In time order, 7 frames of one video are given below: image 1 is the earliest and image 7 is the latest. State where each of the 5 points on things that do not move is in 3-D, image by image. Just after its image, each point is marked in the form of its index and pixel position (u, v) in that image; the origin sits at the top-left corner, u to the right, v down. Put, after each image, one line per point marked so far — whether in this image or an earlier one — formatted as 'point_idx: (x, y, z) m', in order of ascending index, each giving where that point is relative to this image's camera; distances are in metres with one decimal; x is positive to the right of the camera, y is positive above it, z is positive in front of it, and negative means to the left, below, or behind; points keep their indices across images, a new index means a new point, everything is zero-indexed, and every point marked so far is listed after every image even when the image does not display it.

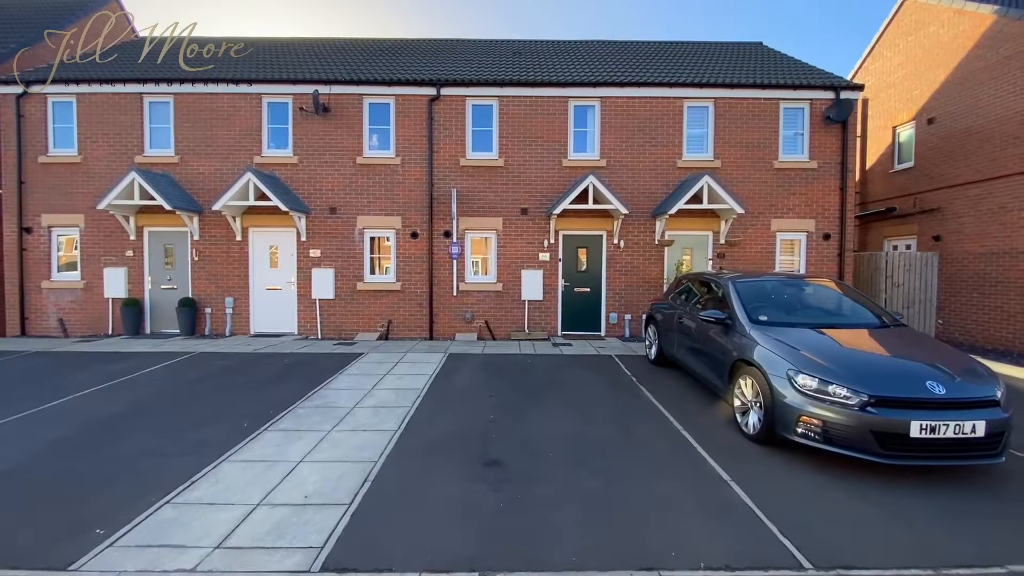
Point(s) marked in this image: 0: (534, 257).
0: (+0.5, +0.7, +10.1) m
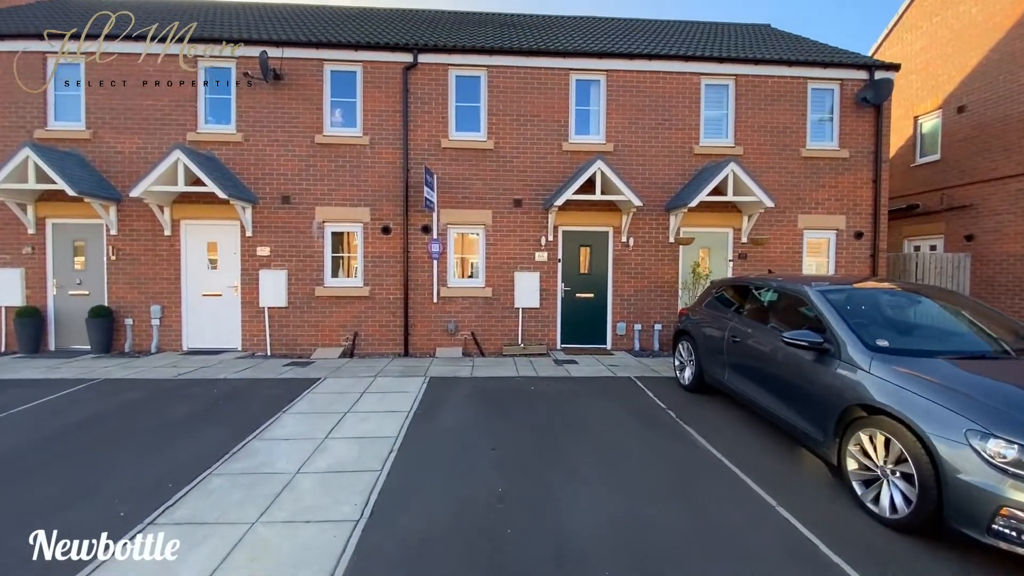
0: (+0.3, +0.6, +8.5) m
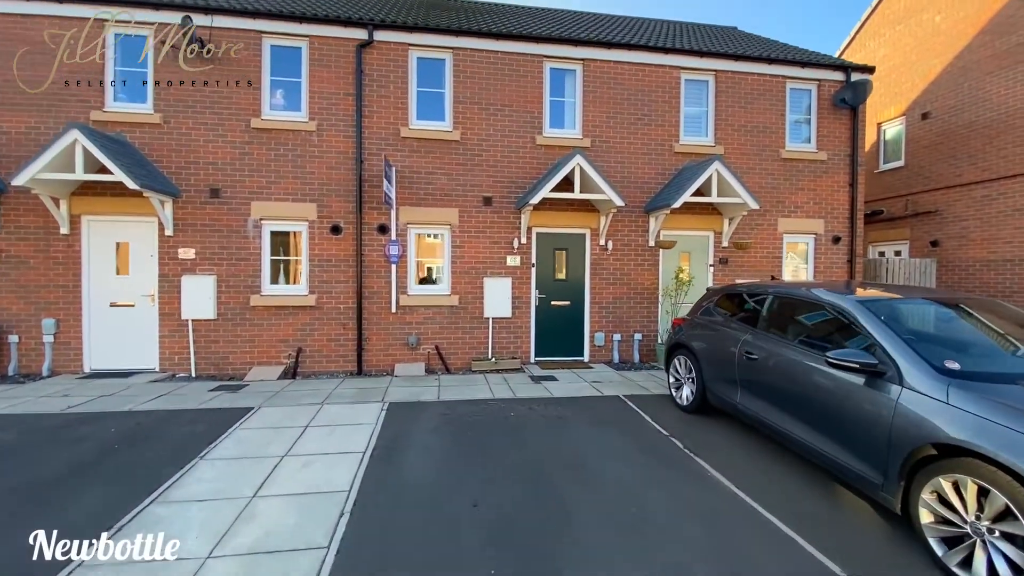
0: (-0.2, +0.4, +7.7) m
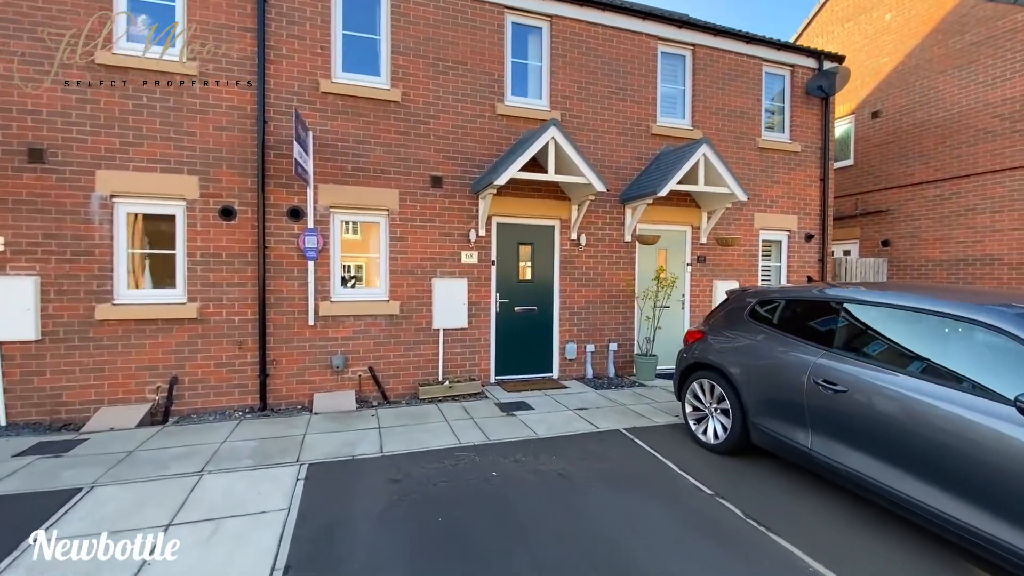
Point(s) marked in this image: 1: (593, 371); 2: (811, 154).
0: (-0.8, +0.4, +6.1) m
1: (+1.1, -1.2, +6.8) m
2: (+5.2, +2.3, +8.2) m
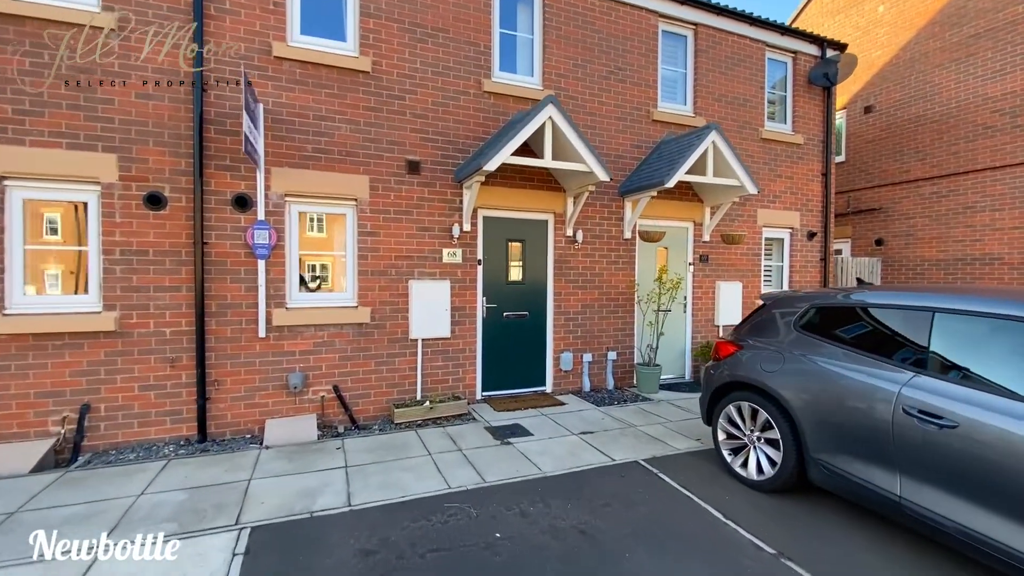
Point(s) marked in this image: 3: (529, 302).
0: (-0.9, +0.4, +5.3) m
1: (+1.0, -1.2, +6.0) m
2: (+4.9, +2.3, +7.7) m
3: (+0.2, -0.2, +5.8) m
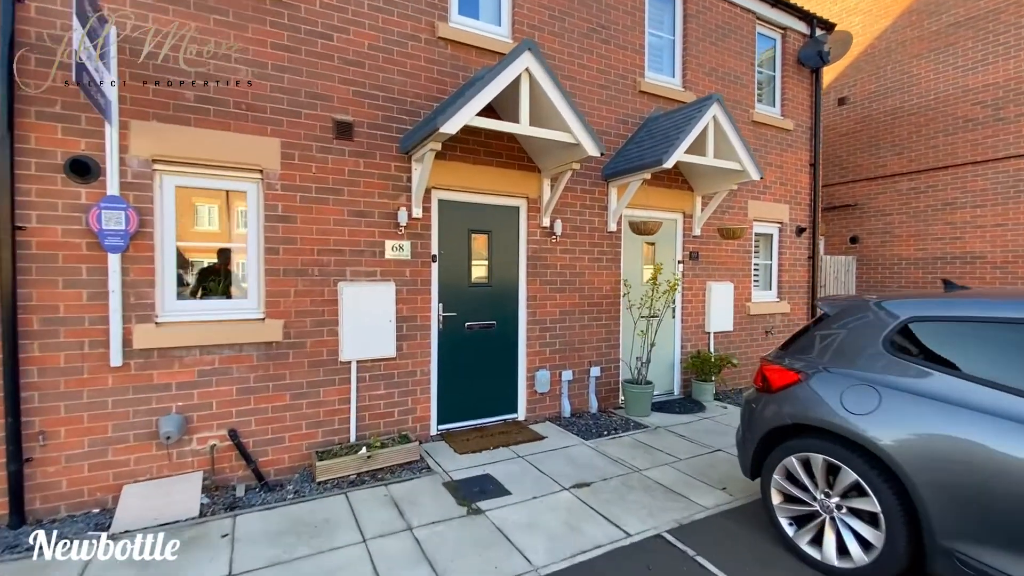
0: (-1.2, +0.3, +4.0) m
1: (+0.6, -1.3, +5.0) m
2: (+4.3, +2.3, +7.1) m
3: (-0.1, -0.2, +4.6) m
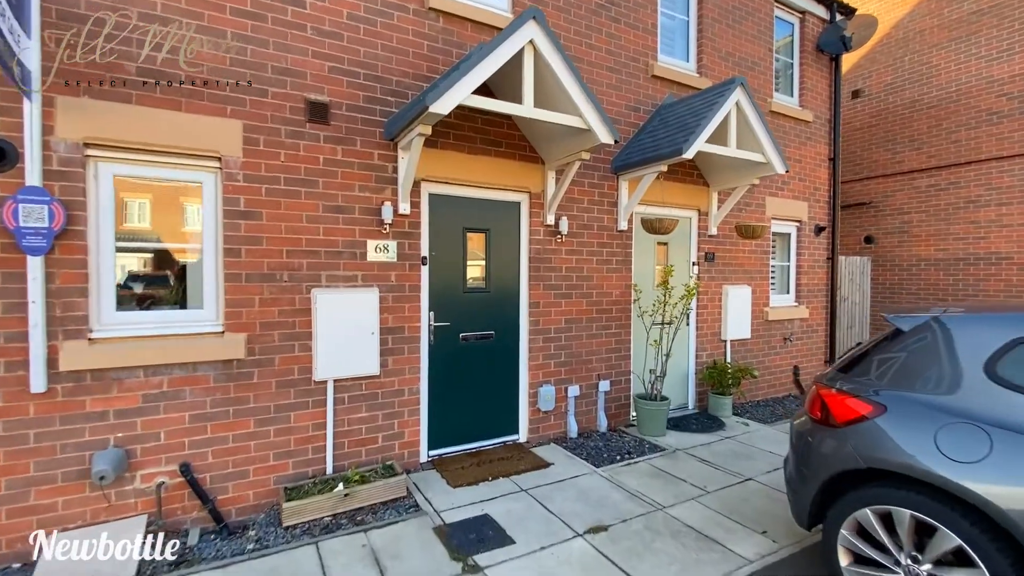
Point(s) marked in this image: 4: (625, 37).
0: (-1.2, +0.3, +3.4) m
1: (+0.6, -1.3, +4.4) m
2: (+4.3, +2.2, +6.6) m
3: (-0.1, -0.3, +4.1) m
4: (+1.1, +2.5, +4.8) m
